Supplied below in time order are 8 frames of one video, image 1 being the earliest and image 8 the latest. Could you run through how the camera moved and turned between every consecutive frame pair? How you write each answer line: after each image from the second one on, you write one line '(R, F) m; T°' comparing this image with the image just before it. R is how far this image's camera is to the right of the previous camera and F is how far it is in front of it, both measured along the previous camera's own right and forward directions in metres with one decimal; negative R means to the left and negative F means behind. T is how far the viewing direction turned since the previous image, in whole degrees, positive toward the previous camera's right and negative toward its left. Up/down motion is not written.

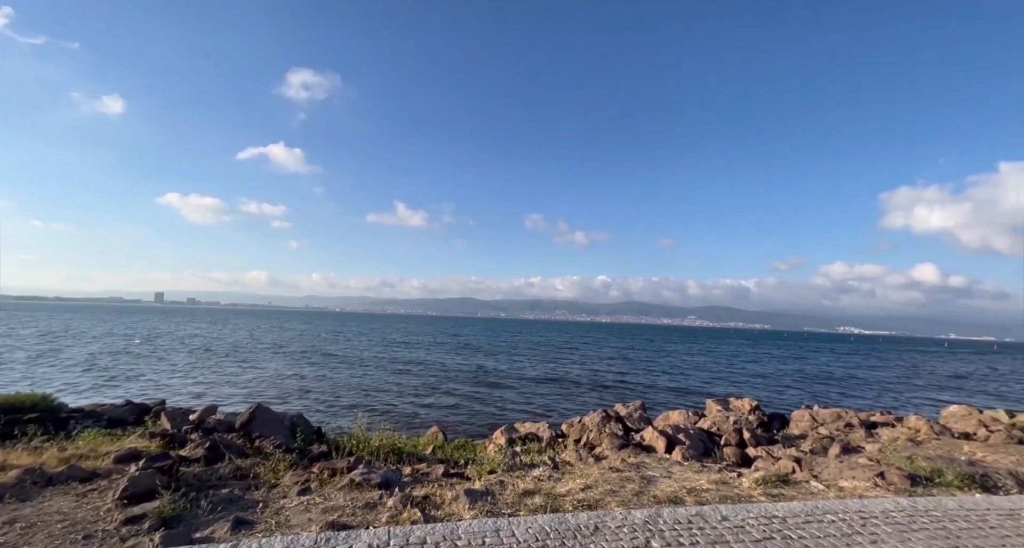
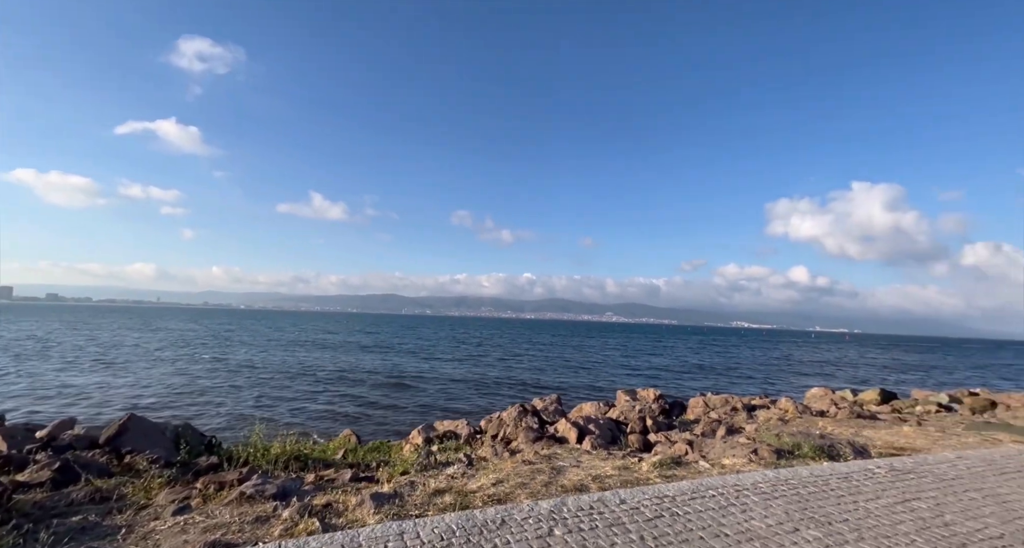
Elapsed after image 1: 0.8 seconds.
(+0.7, +0.8) m; +10°
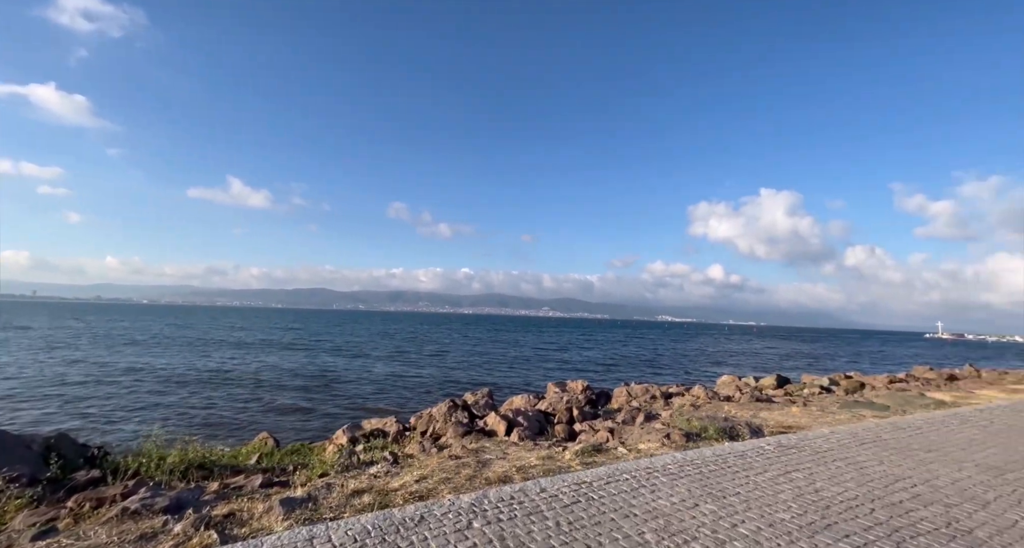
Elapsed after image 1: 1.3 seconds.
(+1.1, +0.3) m; +9°
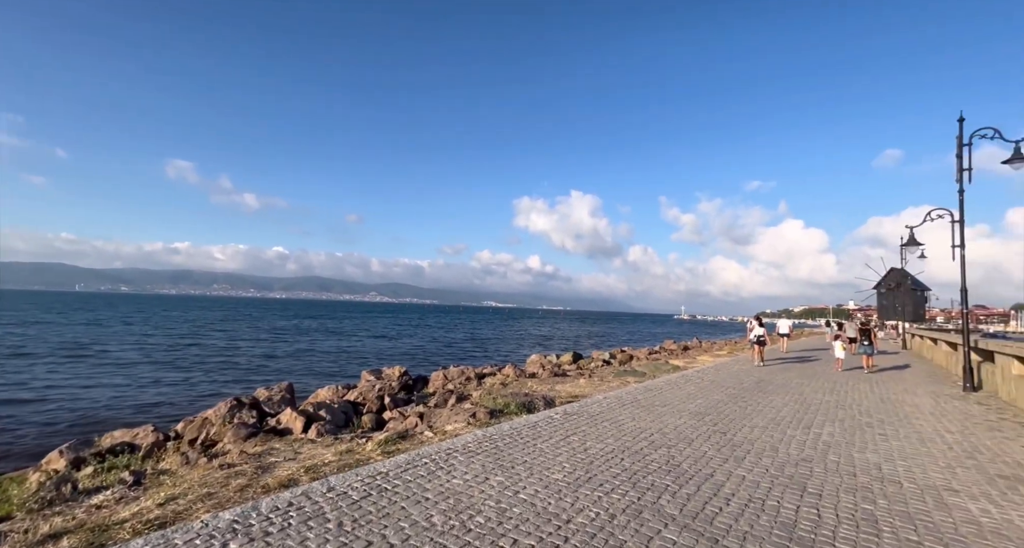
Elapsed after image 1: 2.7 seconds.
(+0.5, -0.3) m; +21°
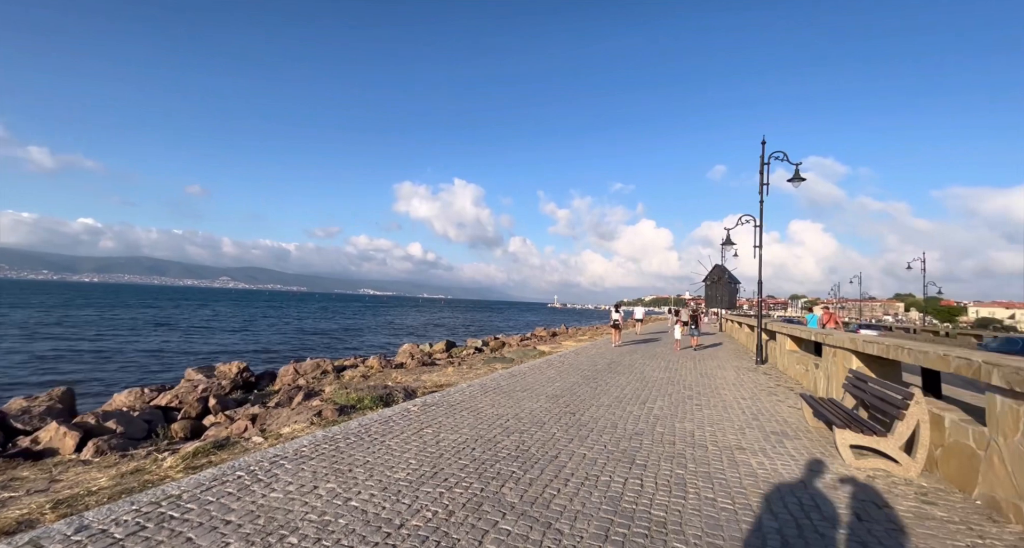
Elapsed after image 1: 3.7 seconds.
(0.0, -0.3) m; +13°
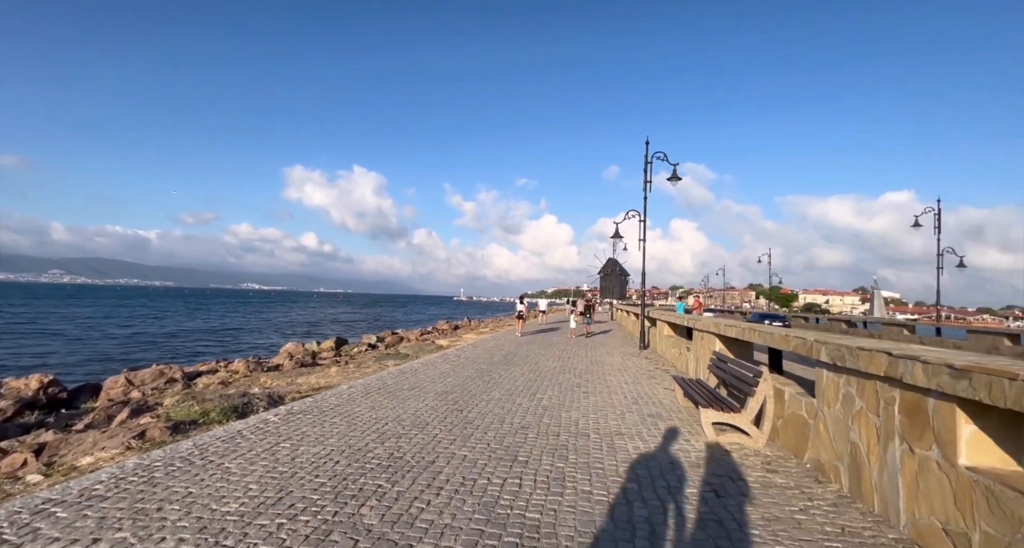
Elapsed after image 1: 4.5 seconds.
(+0.1, 0.0) m; +10°
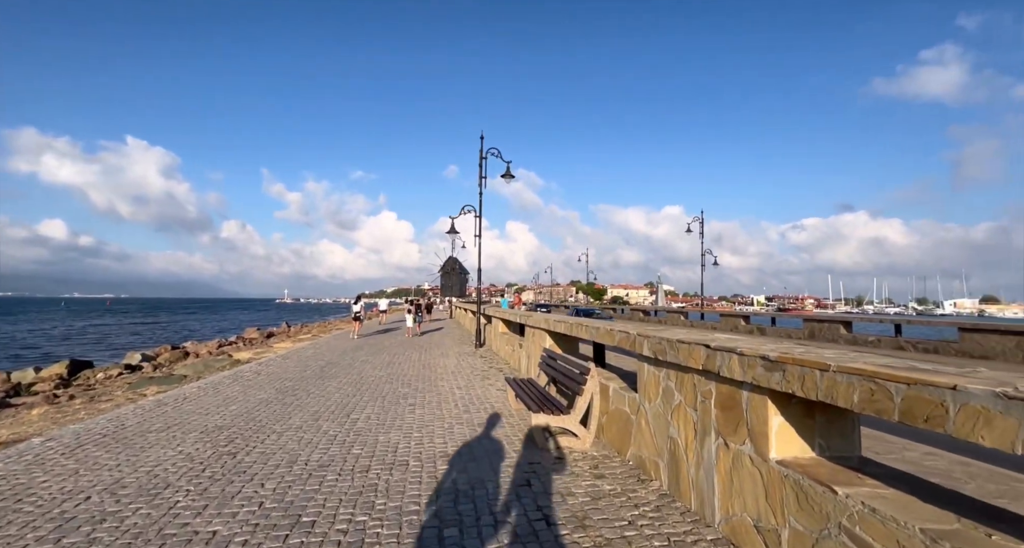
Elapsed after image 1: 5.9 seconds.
(+0.2, +0.5) m; +17°
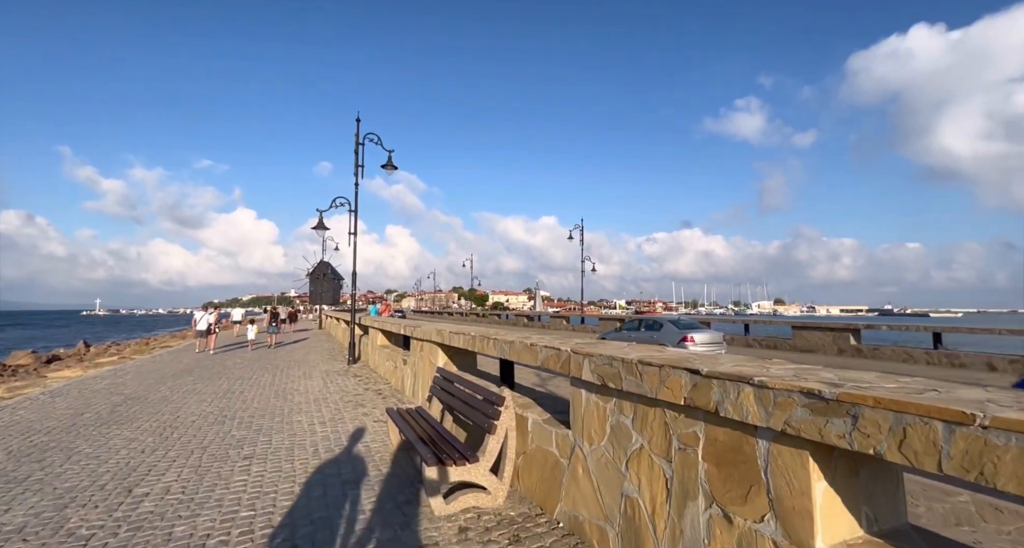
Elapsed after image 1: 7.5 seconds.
(0.0, +1.1) m; +13°
